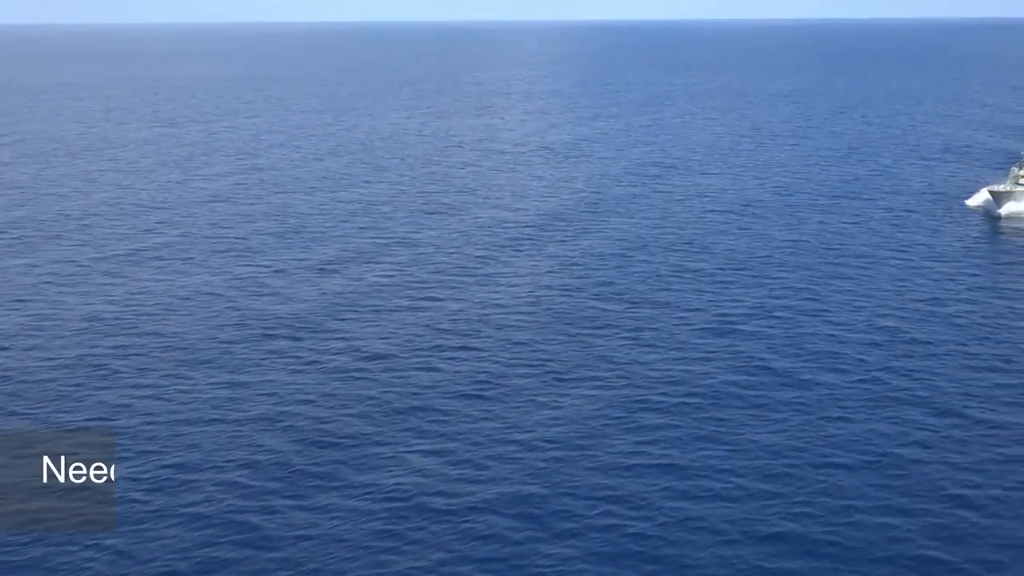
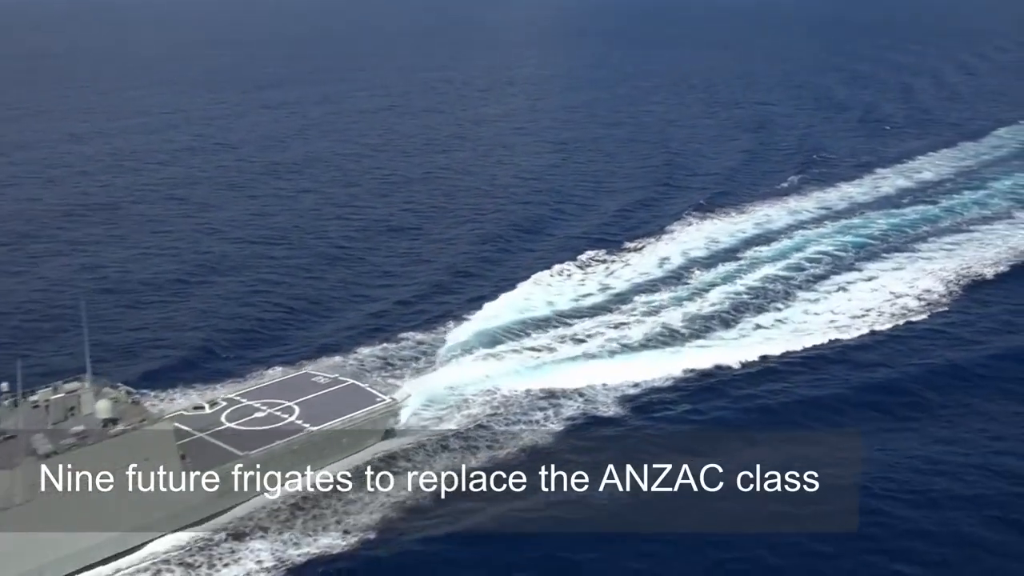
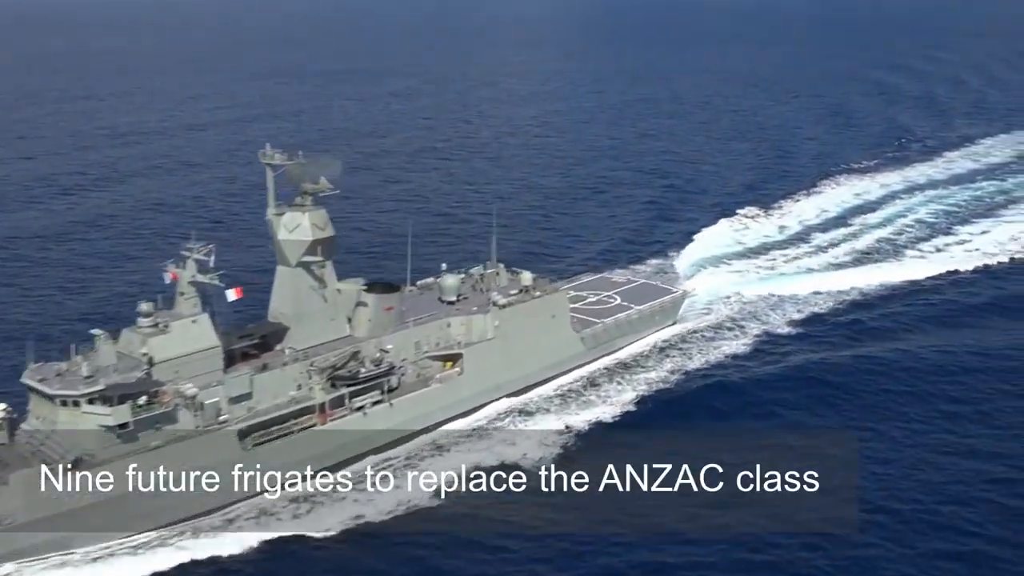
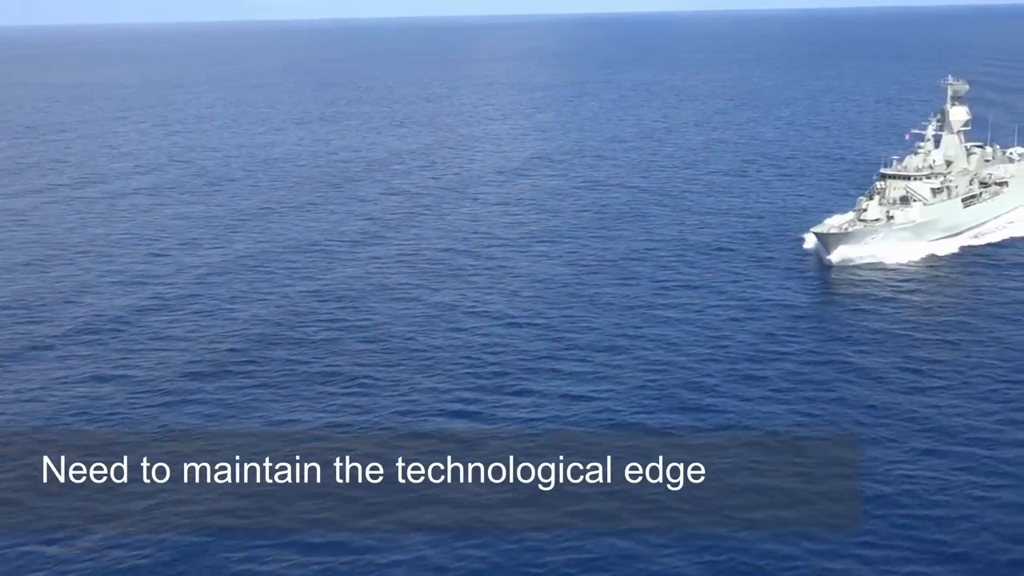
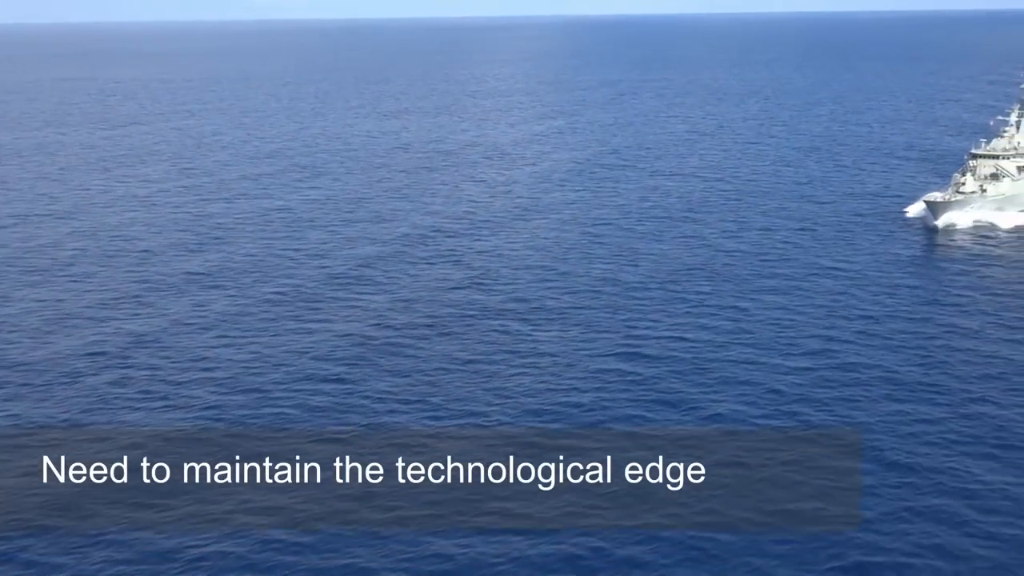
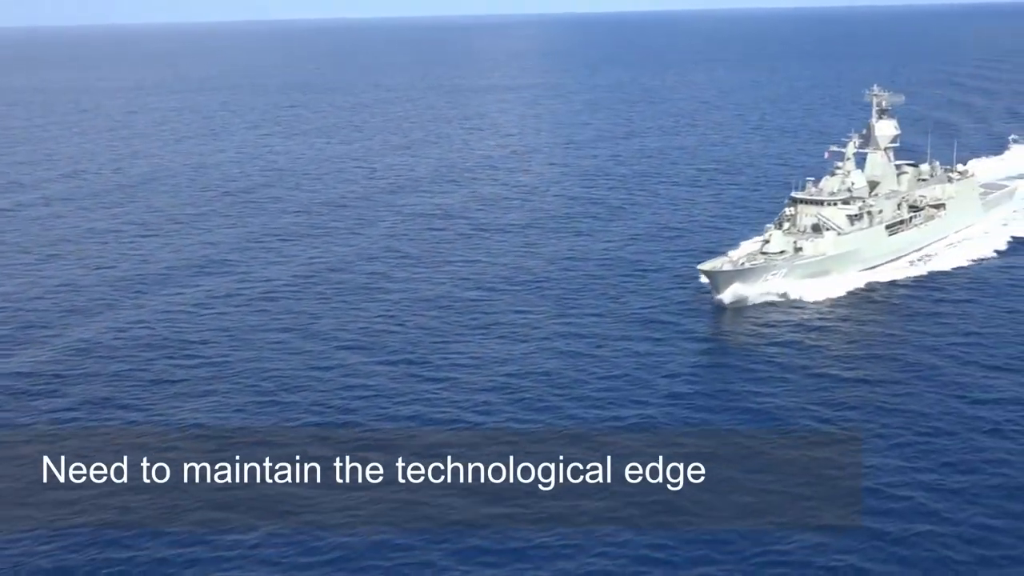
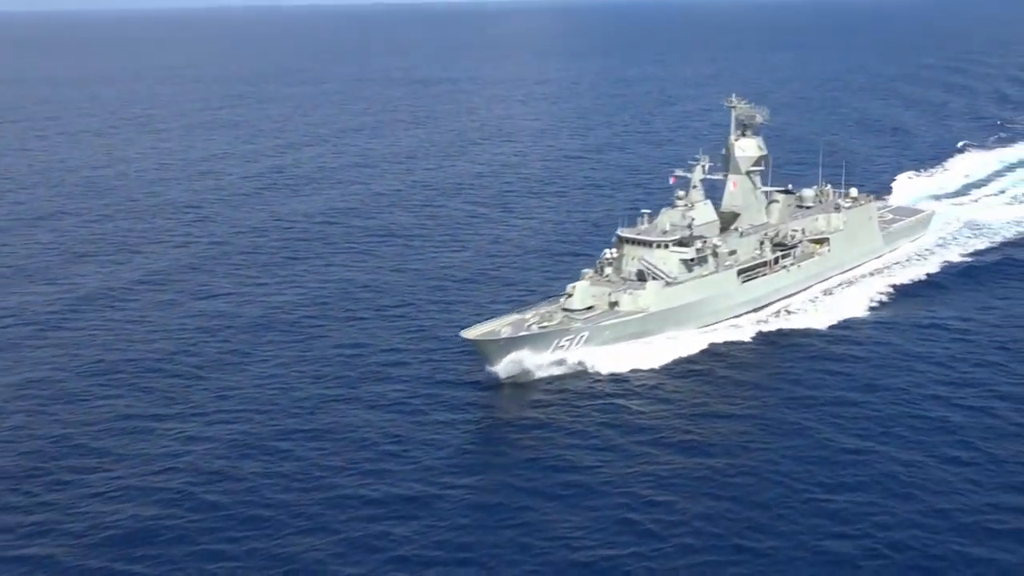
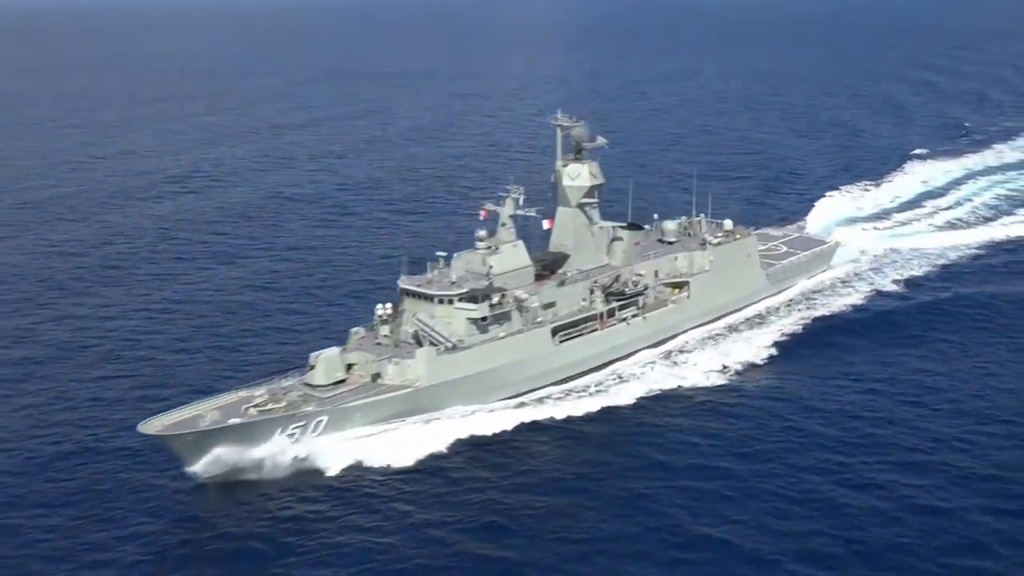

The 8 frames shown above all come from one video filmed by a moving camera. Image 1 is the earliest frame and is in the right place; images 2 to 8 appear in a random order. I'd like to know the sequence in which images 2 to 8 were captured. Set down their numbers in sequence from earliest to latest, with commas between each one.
5, 4, 6, 7, 8, 3, 2
